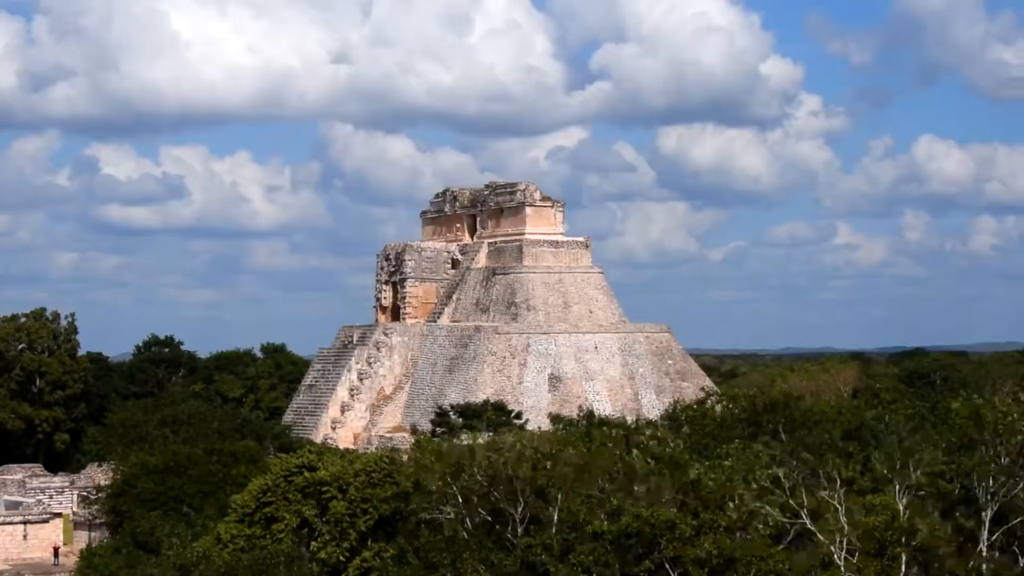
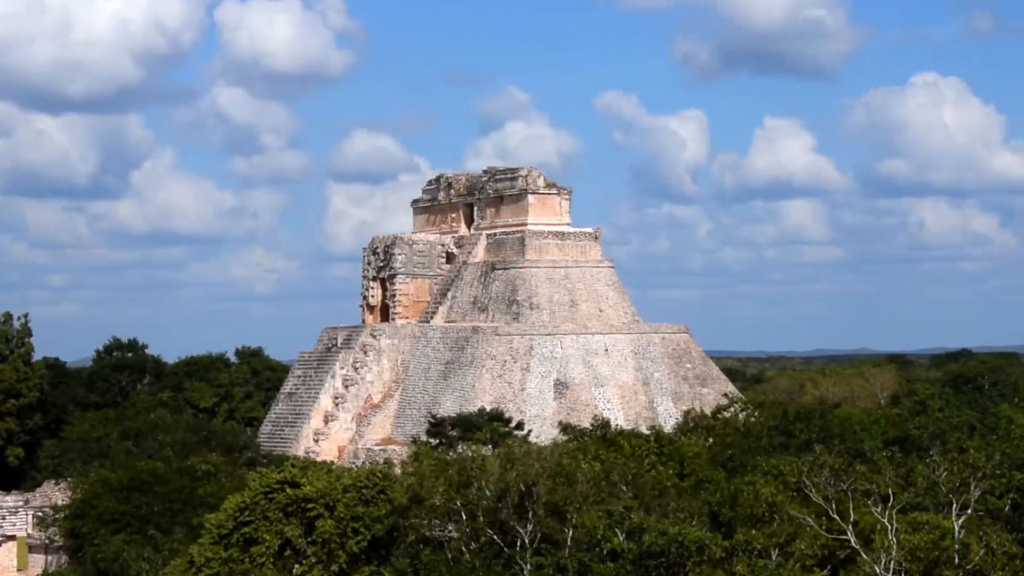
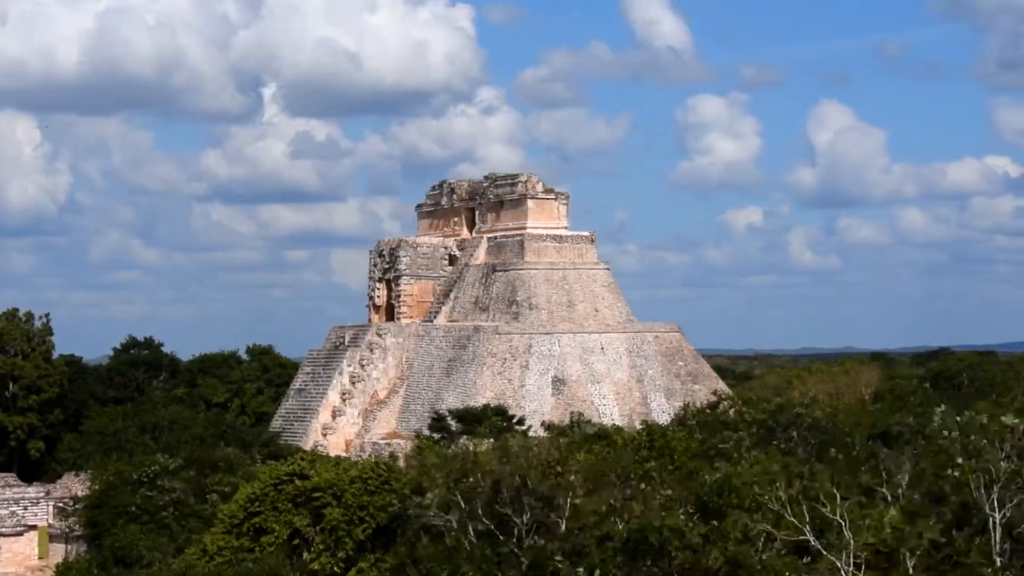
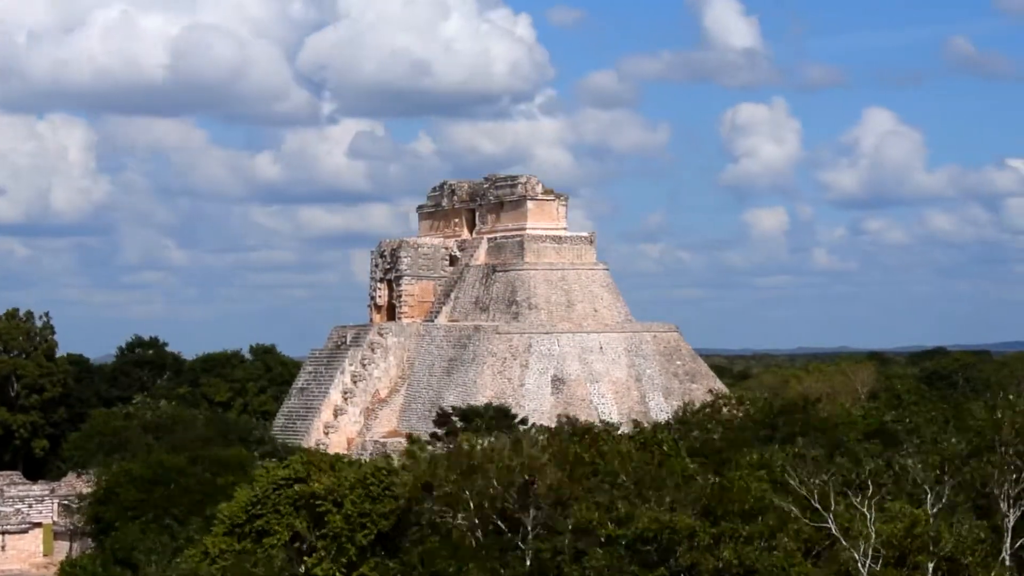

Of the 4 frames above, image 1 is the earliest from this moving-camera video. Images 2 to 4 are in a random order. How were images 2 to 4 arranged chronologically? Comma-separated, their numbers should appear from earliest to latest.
4, 3, 2
